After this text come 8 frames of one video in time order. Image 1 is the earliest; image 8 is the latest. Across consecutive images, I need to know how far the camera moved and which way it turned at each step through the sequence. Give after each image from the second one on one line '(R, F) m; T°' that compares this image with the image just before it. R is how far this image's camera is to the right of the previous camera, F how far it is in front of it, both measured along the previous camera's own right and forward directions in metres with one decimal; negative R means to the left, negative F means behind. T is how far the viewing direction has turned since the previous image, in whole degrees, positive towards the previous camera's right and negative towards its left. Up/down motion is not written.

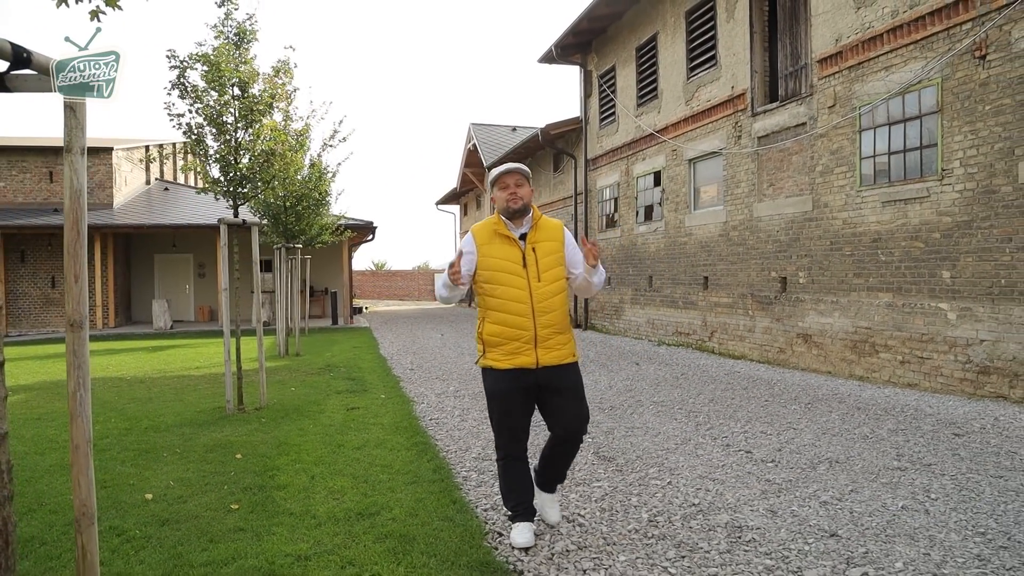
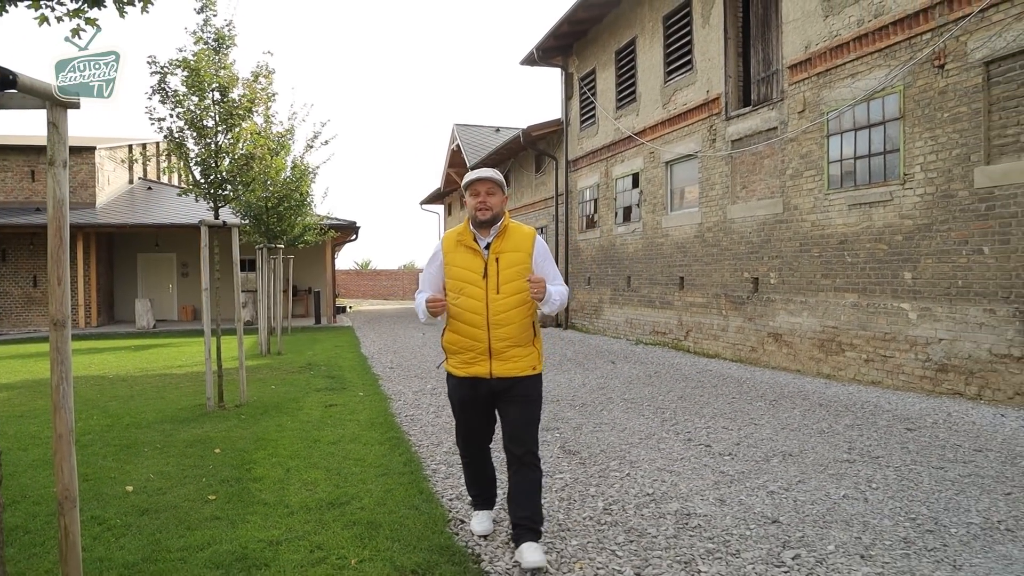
(+0.1, -0.2) m; +1°
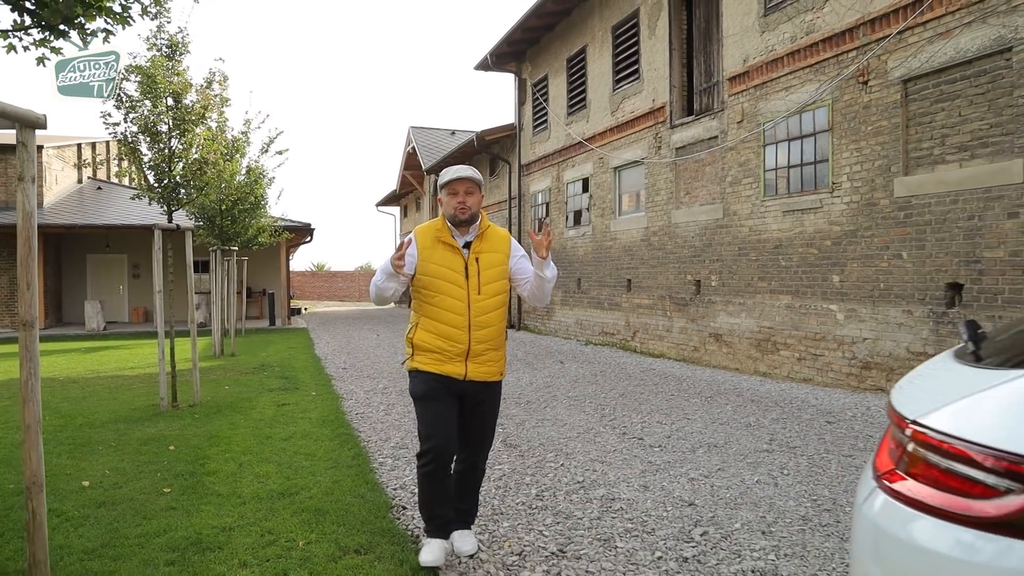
(+0.1, -0.3) m; +3°
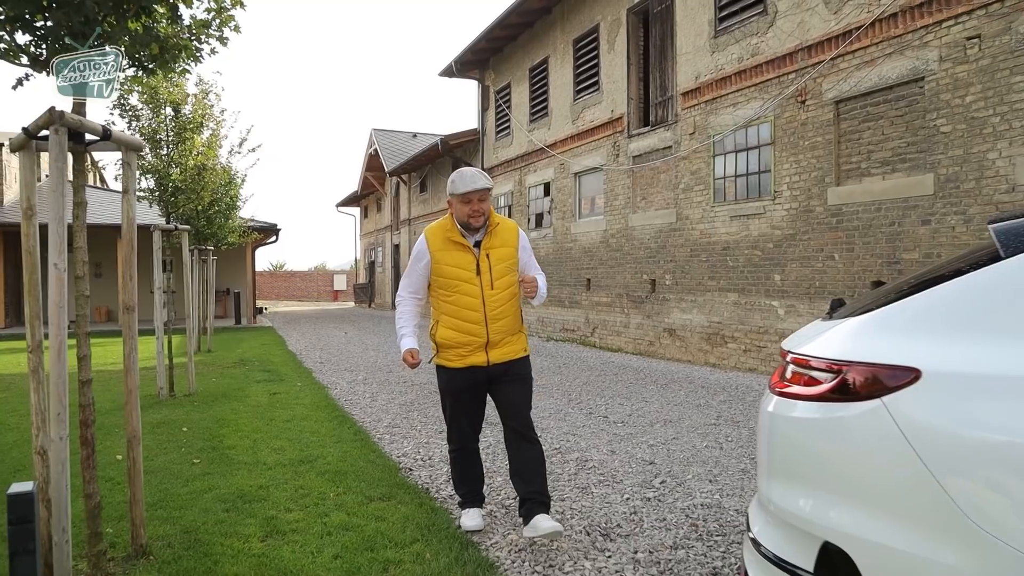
(-0.2, -0.7) m; +3°
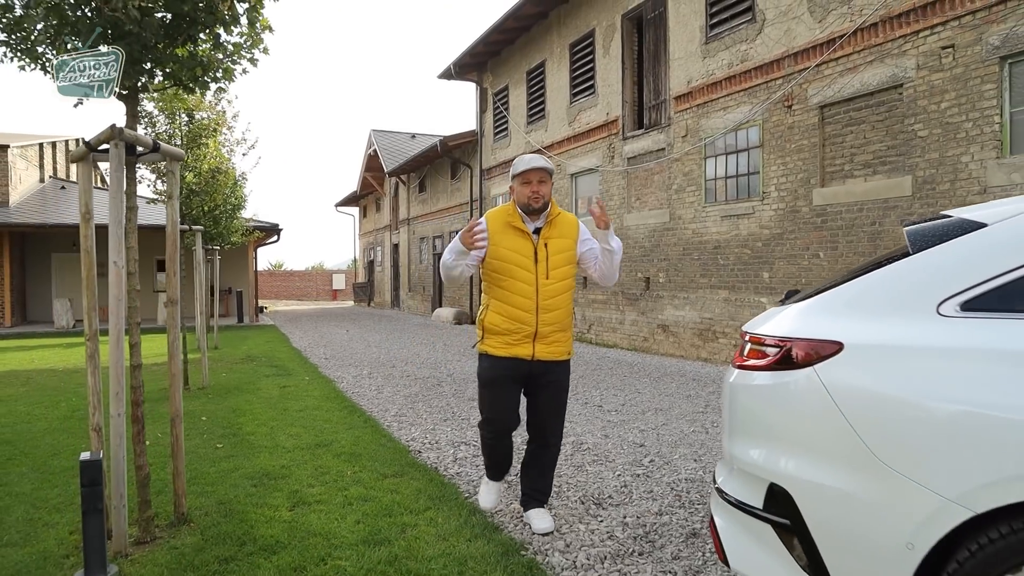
(0.0, -0.4) m; 0°
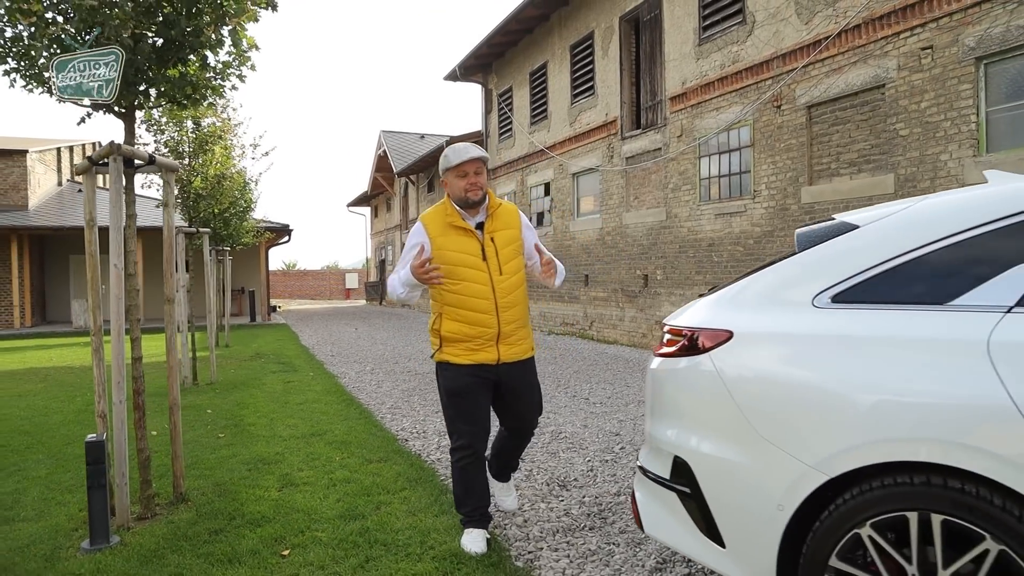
(+0.2, -0.3) m; -1°
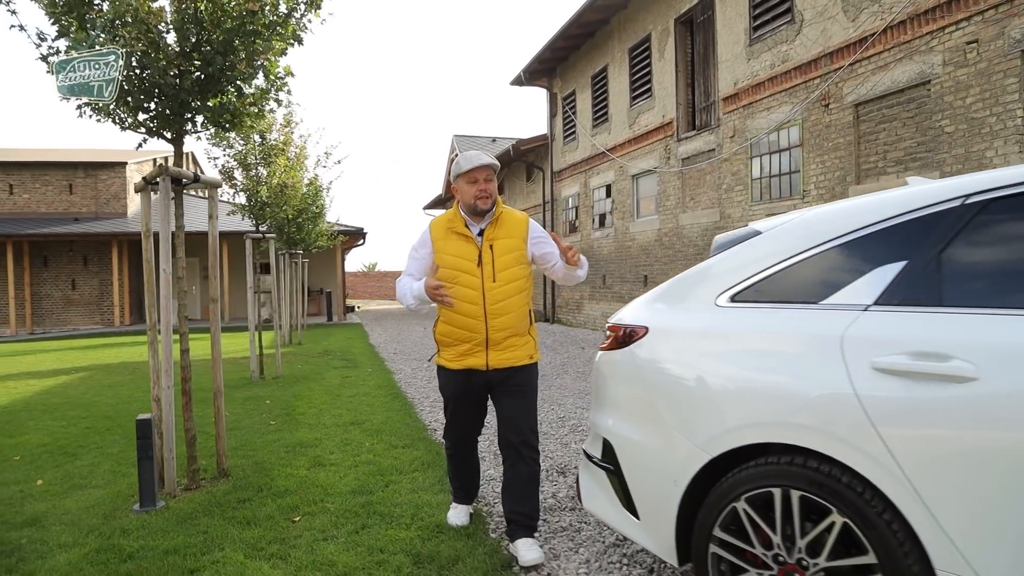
(+0.4, -0.3) m; -6°
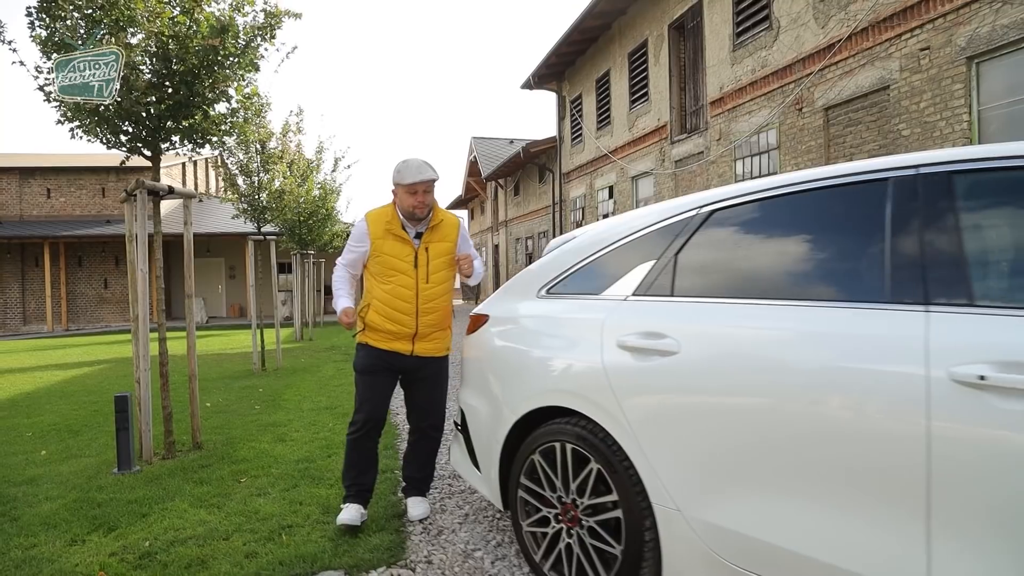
(+0.6, -0.5) m; -3°
